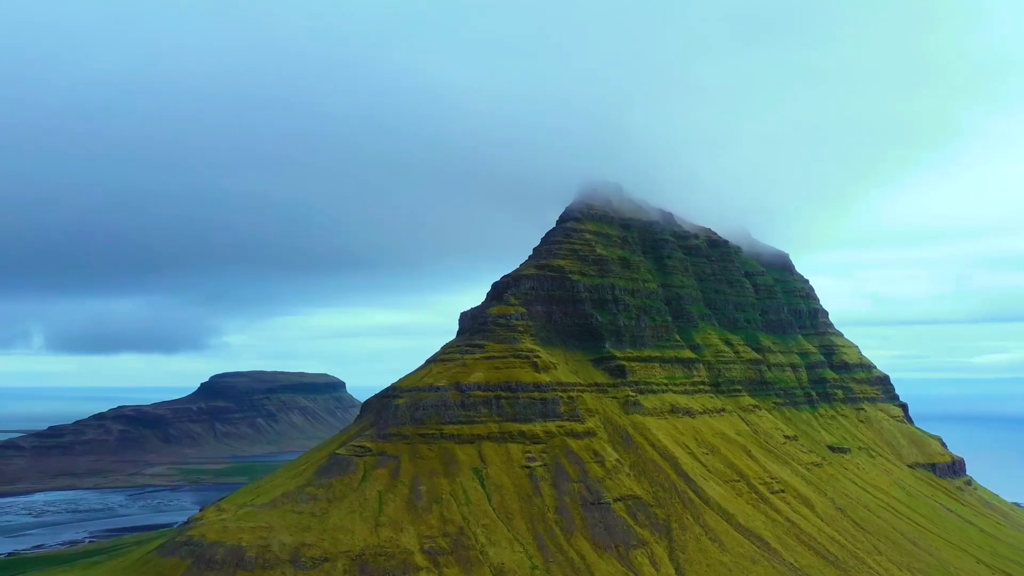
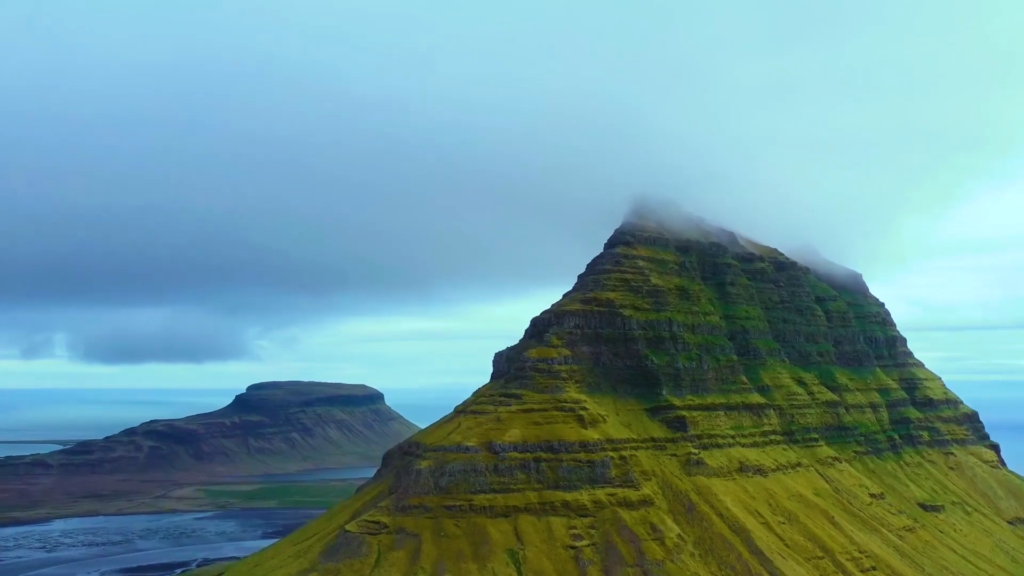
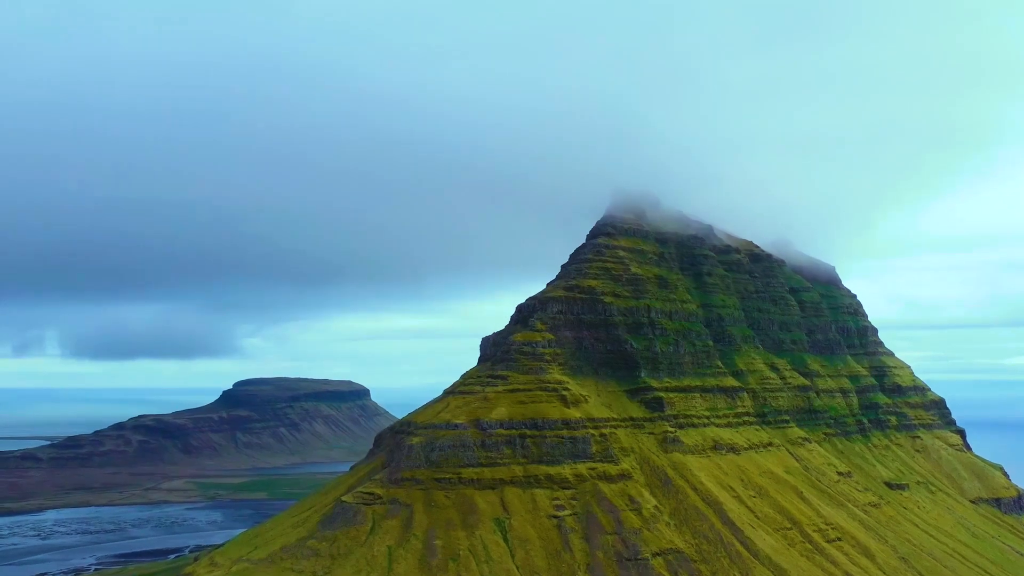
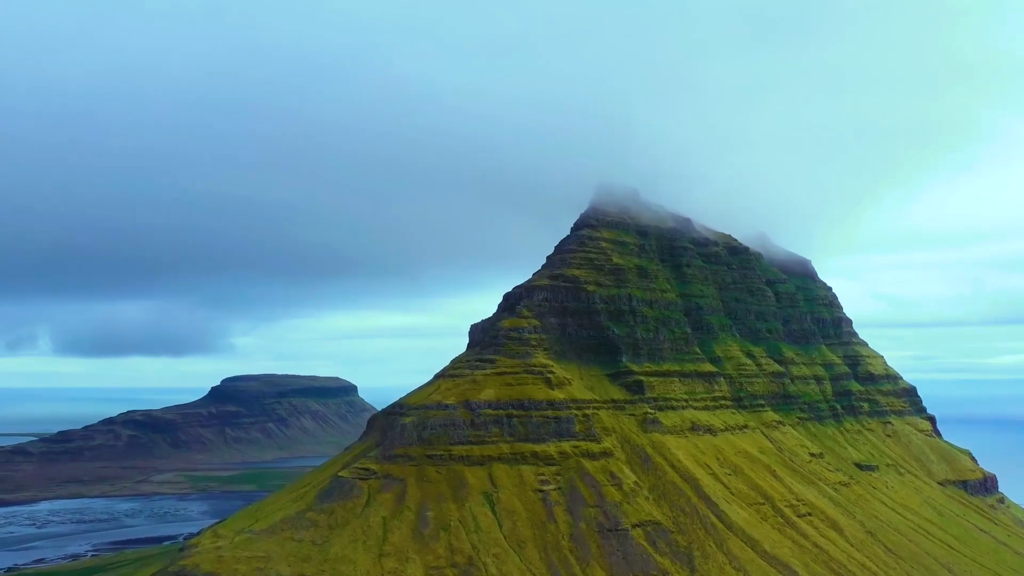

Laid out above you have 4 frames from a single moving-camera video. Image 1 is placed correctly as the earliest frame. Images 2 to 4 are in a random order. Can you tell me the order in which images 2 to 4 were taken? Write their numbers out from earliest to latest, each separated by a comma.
4, 3, 2
